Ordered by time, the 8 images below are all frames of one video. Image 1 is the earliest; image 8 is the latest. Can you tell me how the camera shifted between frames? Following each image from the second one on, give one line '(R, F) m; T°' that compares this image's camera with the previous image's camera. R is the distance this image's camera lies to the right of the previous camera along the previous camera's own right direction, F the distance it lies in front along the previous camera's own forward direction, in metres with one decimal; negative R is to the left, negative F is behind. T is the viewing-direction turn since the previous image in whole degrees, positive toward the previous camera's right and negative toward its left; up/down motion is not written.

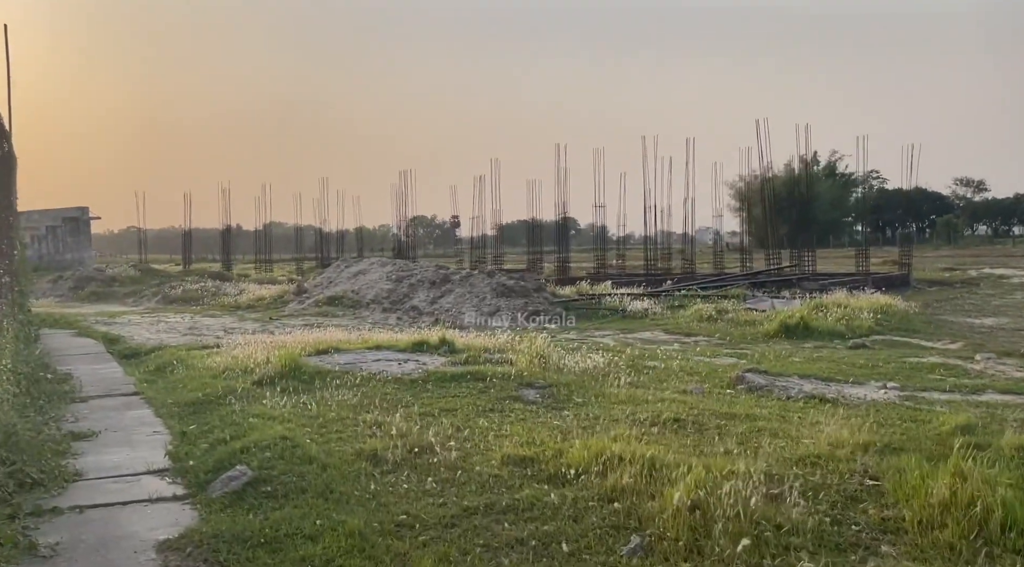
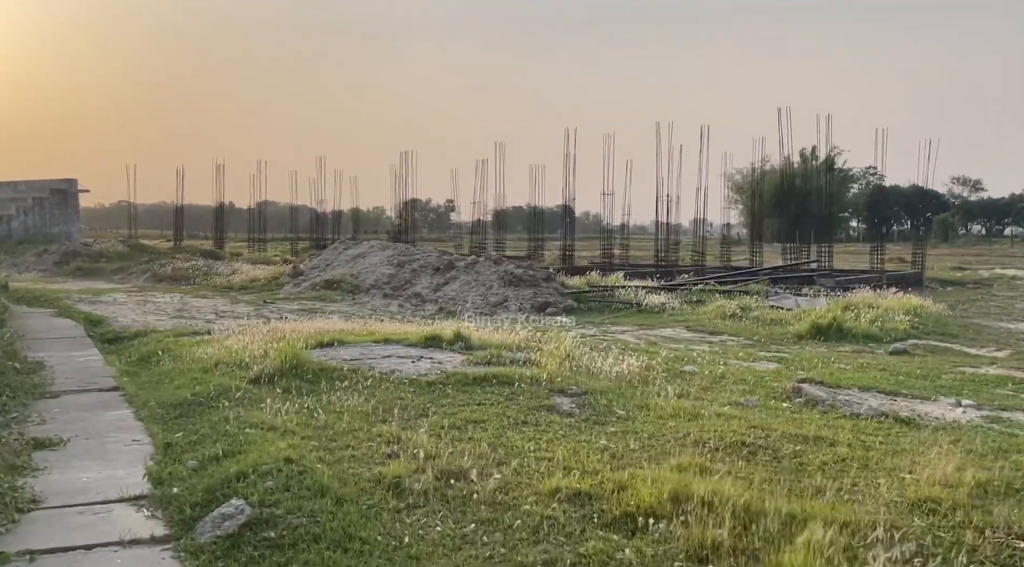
(-0.3, +1.0) m; +1°
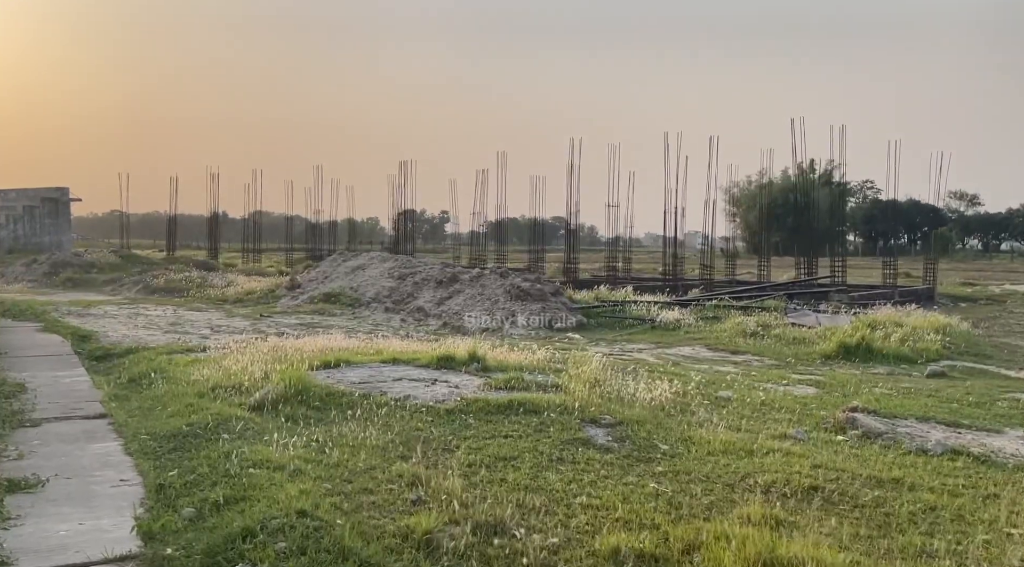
(-0.3, +0.7) m; 0°
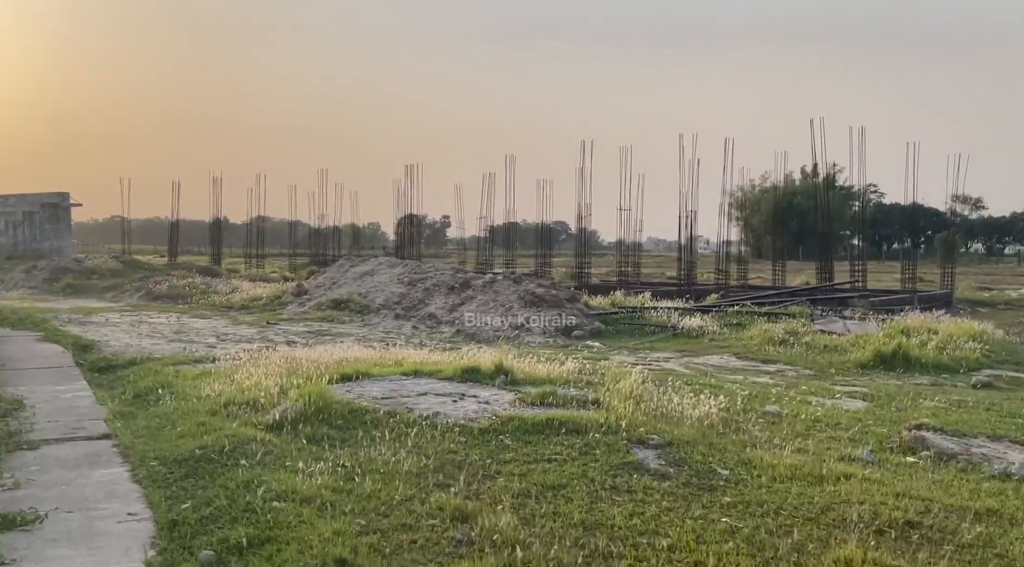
(-0.3, +0.6) m; 0°
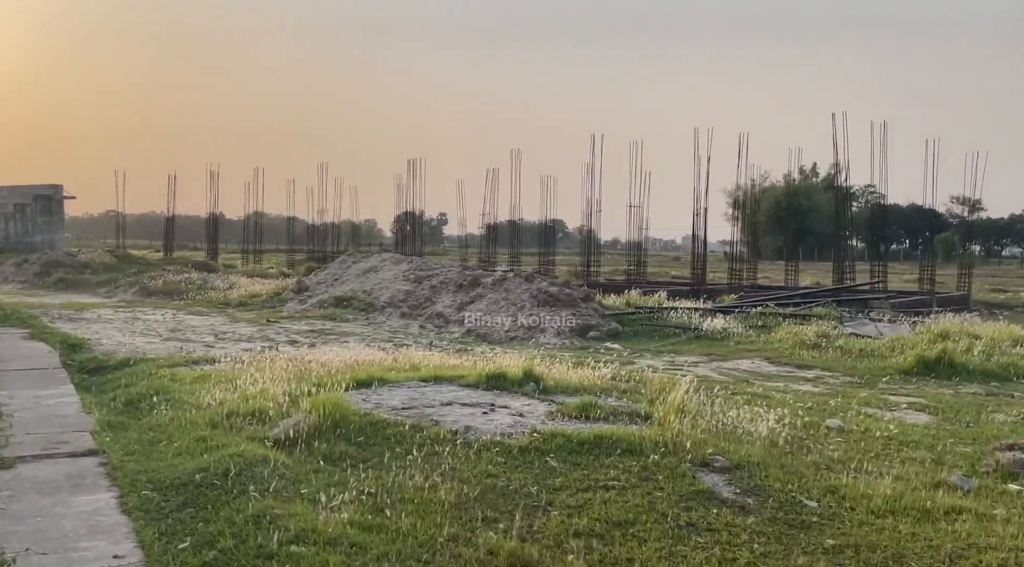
(-0.3, +0.8) m; 0°
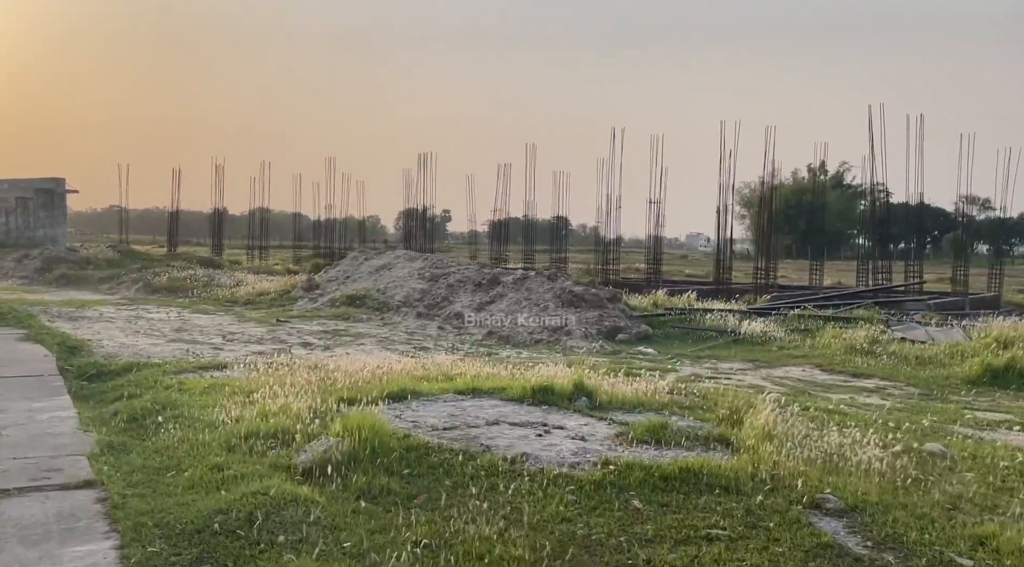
(-0.4, +0.9) m; 0°
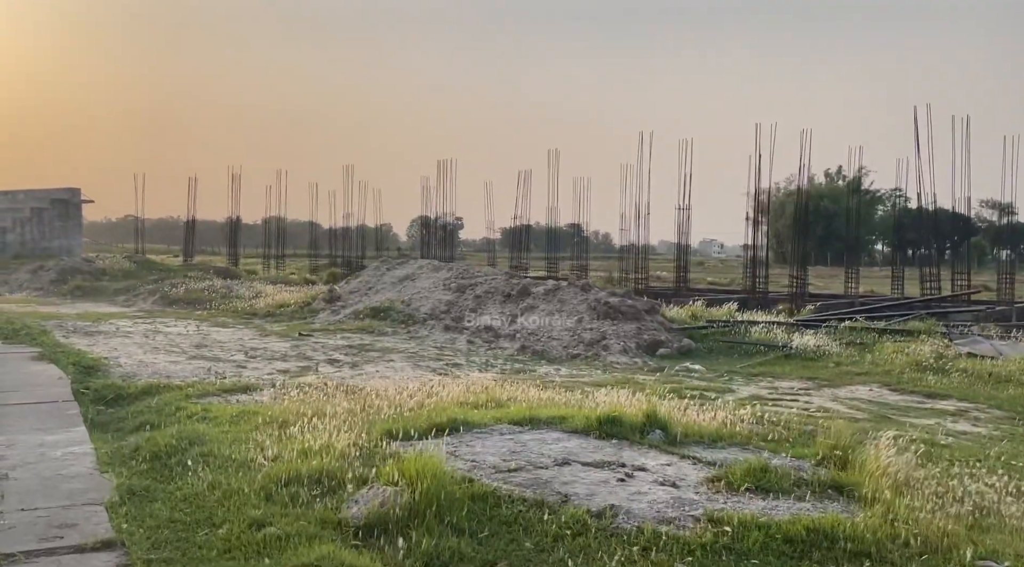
(-0.4, +0.7) m; -1°
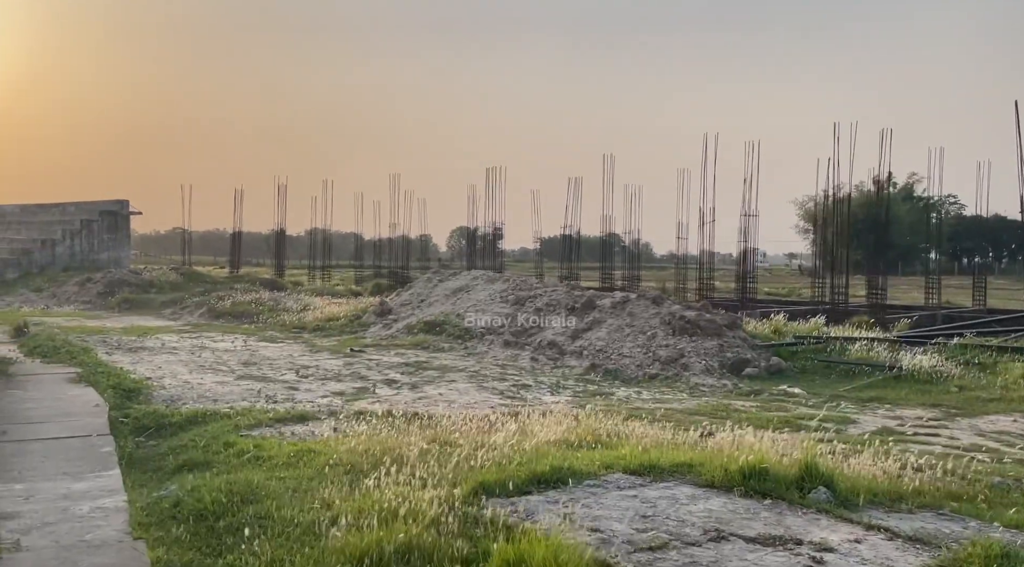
(-0.5, +1.2) m; -3°
